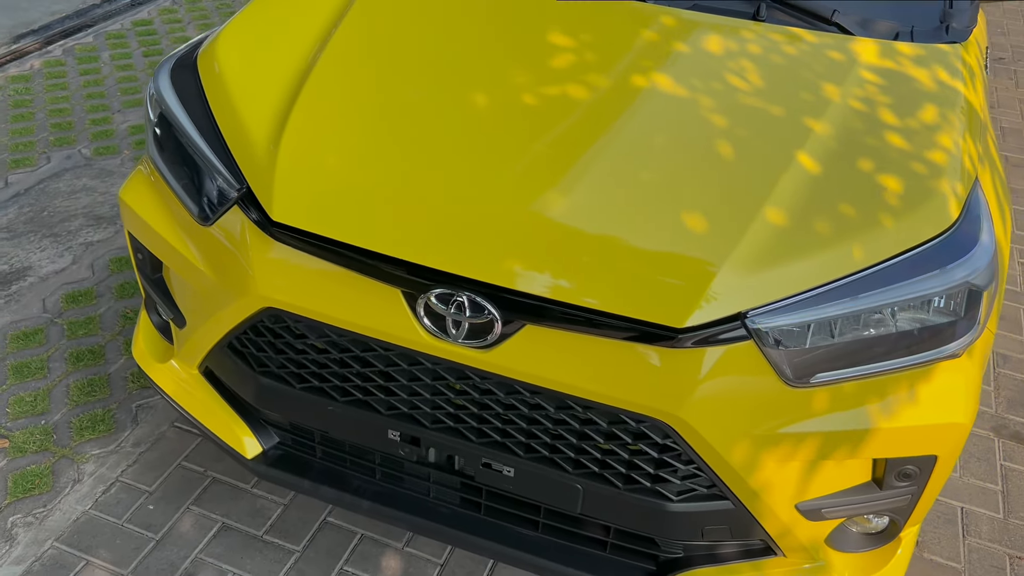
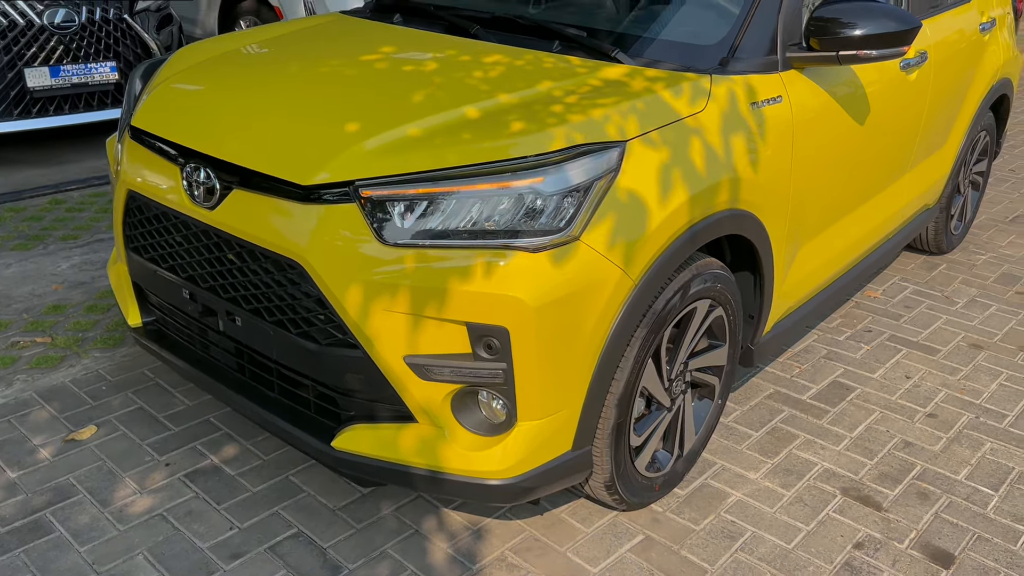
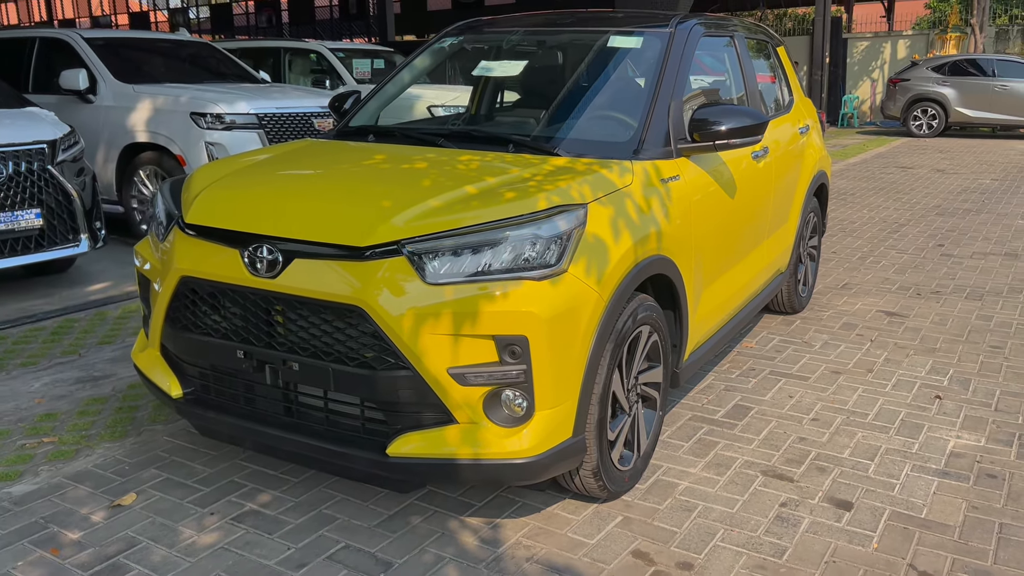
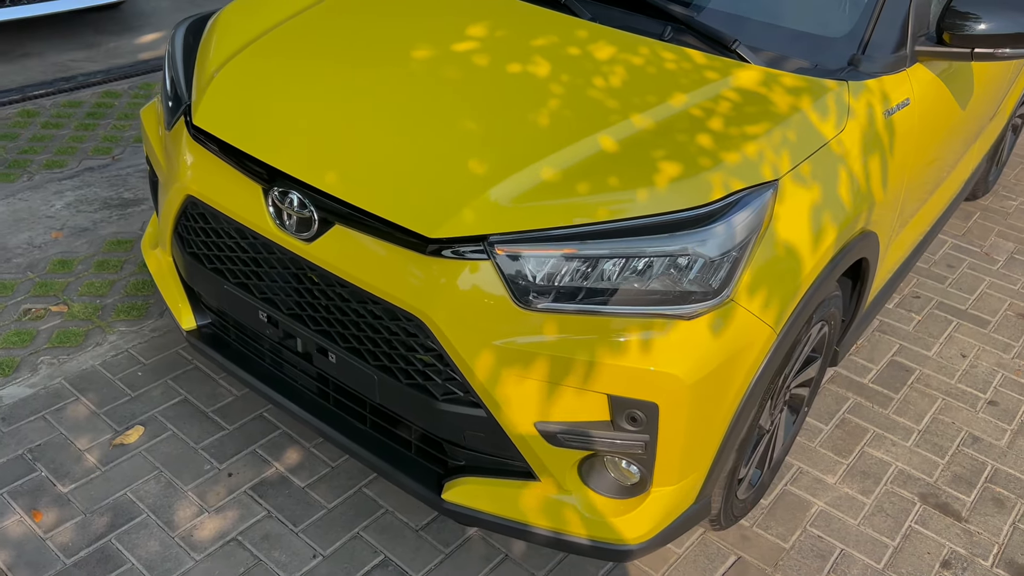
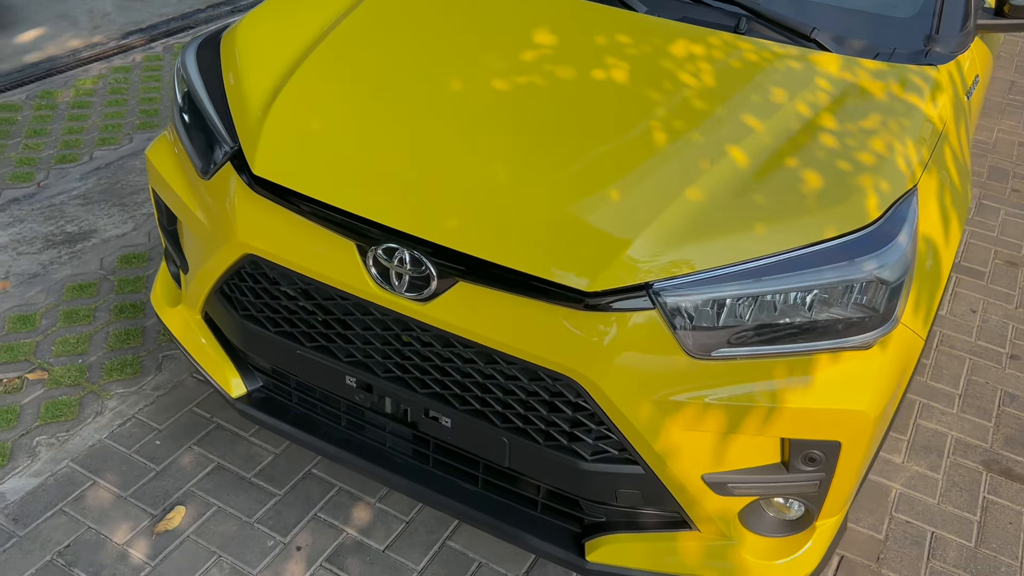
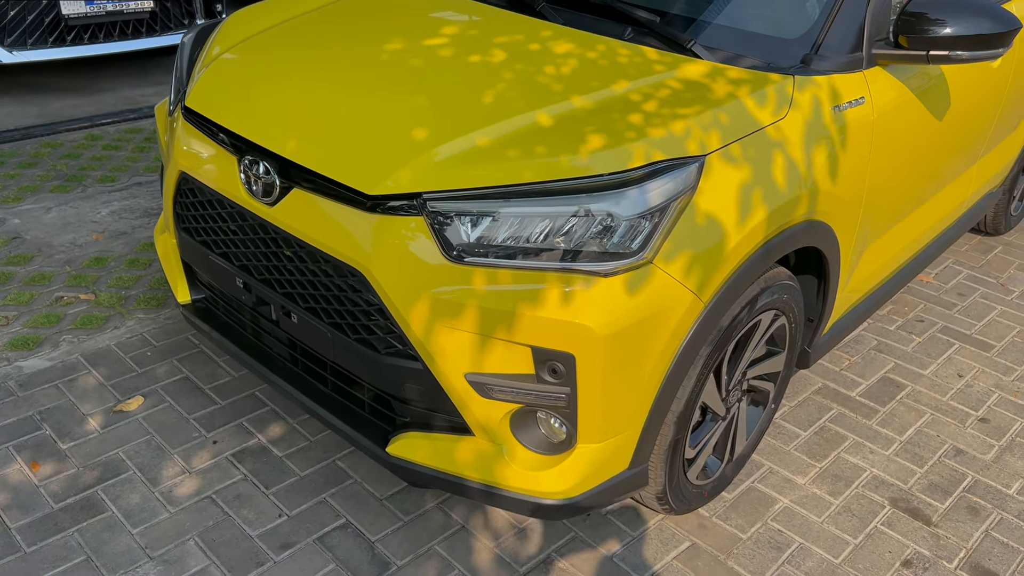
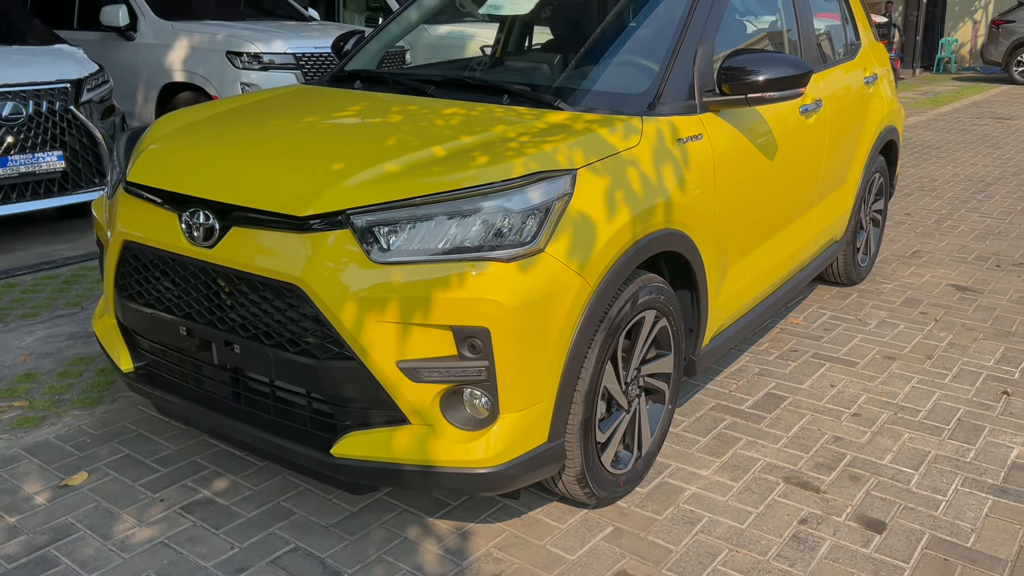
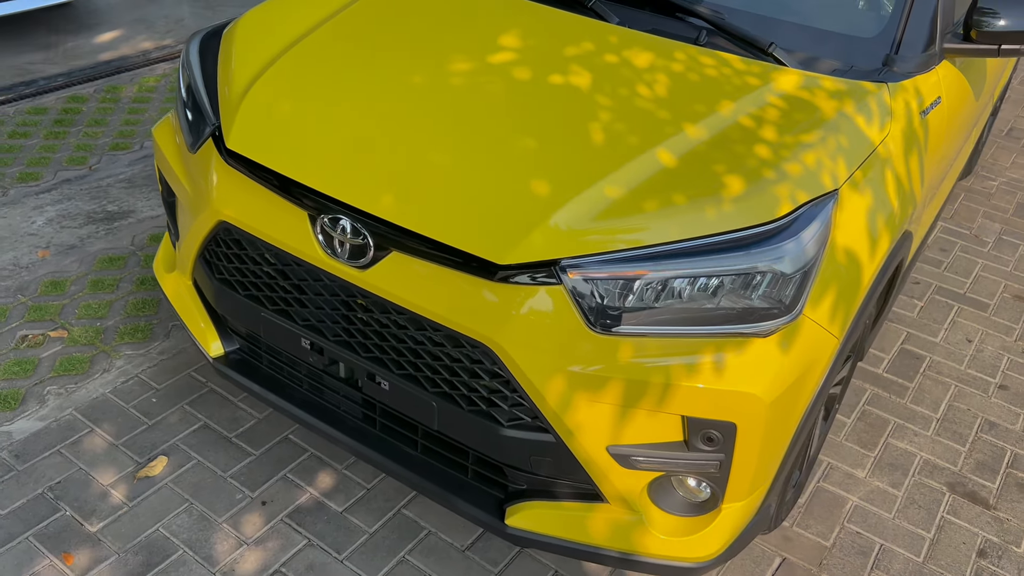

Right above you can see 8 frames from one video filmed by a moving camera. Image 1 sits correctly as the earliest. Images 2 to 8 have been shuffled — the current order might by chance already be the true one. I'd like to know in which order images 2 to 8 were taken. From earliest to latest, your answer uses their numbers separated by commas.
5, 8, 4, 6, 2, 7, 3
